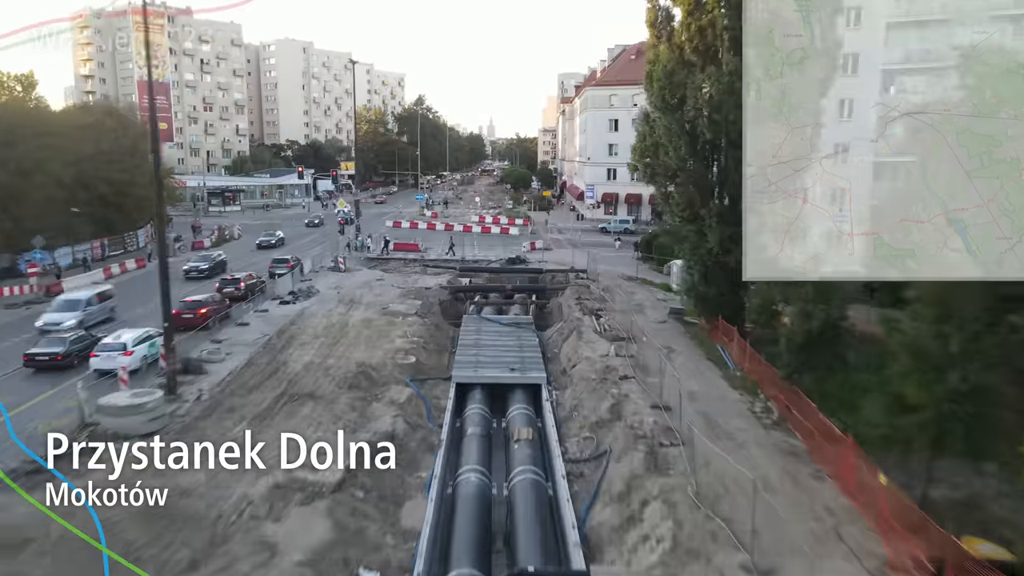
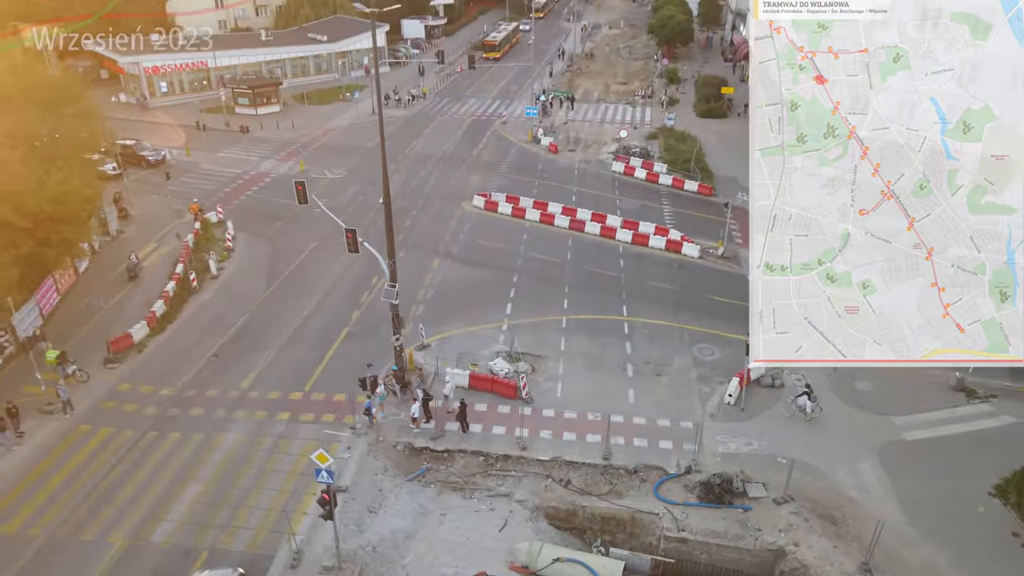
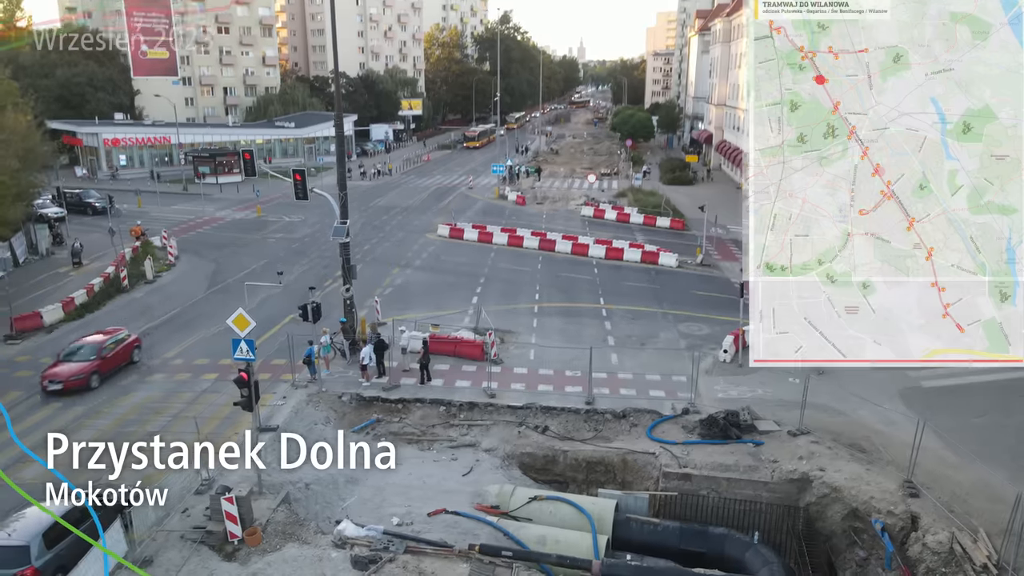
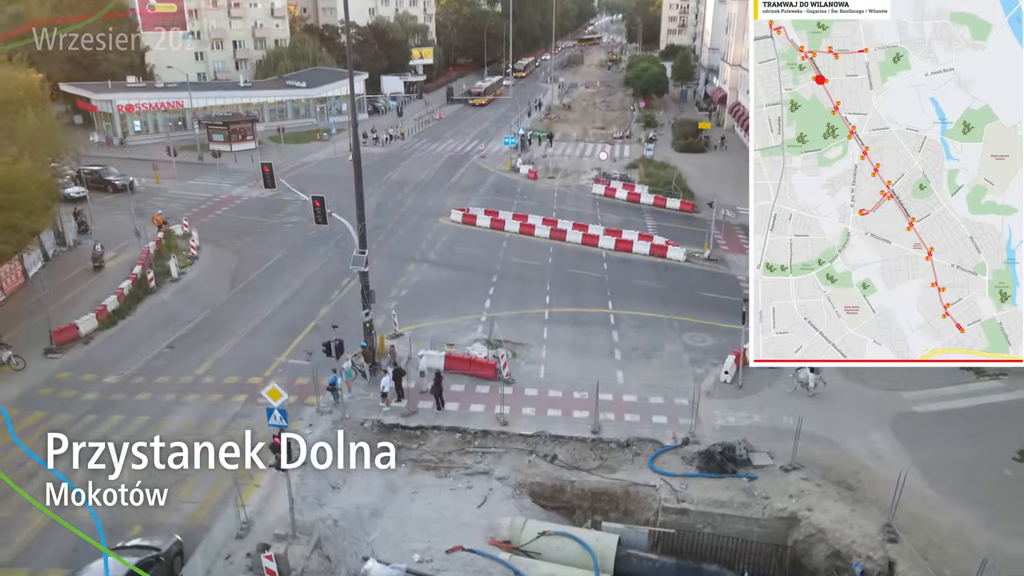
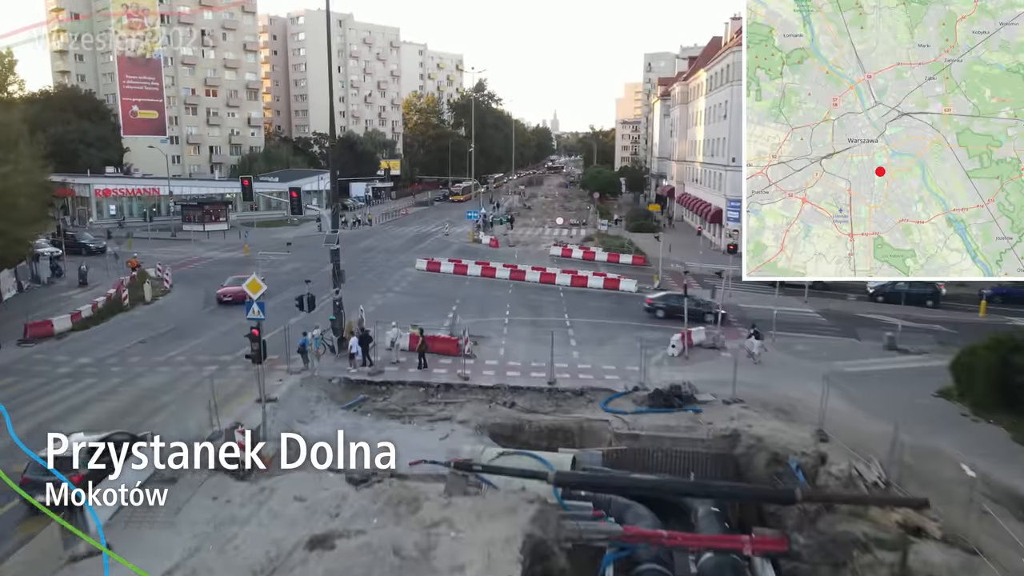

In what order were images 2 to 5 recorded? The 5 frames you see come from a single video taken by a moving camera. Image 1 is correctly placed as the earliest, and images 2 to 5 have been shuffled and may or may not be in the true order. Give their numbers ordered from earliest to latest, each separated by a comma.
5, 3, 4, 2
